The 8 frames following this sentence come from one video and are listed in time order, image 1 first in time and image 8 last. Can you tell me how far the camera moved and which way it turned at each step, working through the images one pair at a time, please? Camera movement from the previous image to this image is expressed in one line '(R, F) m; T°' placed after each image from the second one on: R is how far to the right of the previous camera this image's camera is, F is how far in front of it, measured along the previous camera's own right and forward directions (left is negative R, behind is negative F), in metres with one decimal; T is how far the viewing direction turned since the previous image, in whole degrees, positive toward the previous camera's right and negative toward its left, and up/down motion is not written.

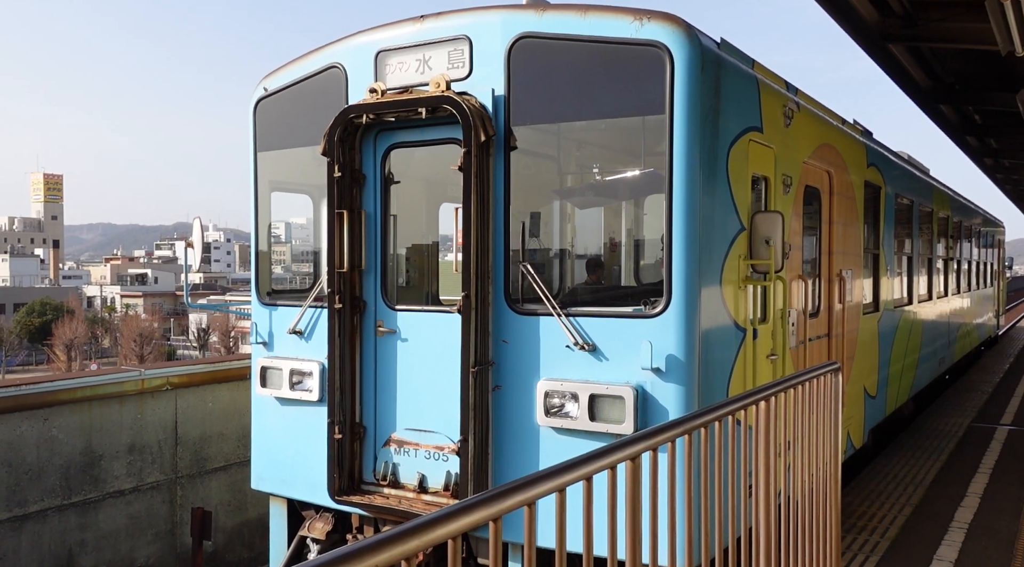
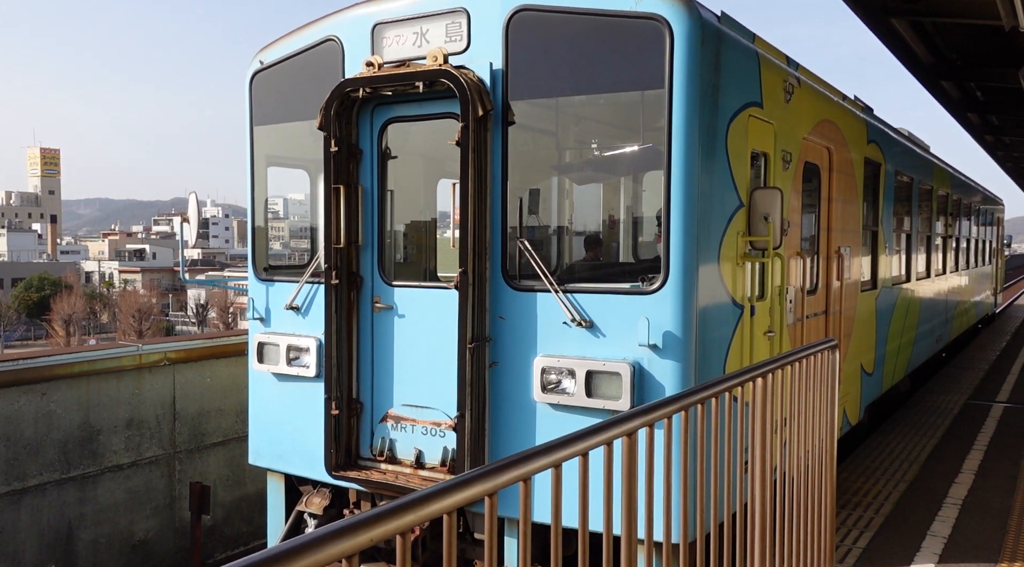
(0.0, 0.0) m; 0°
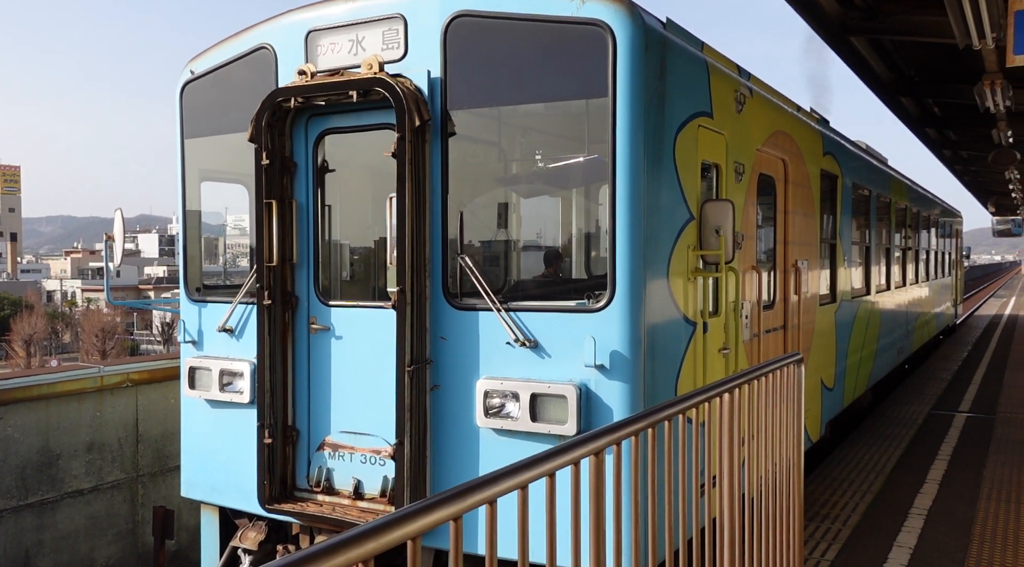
(+0.1, +0.2) m; +2°
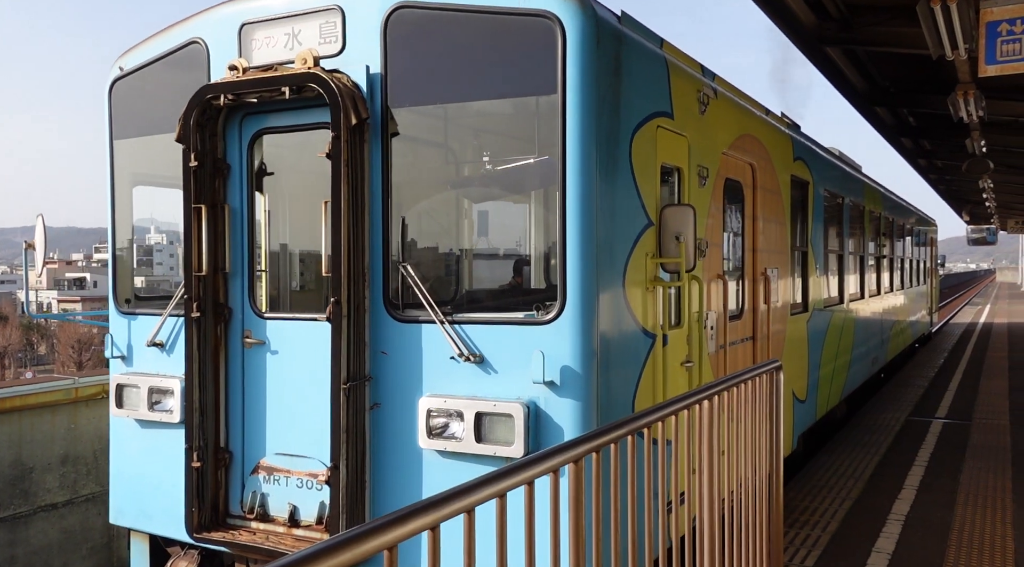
(+0.1, +0.3) m; +1°
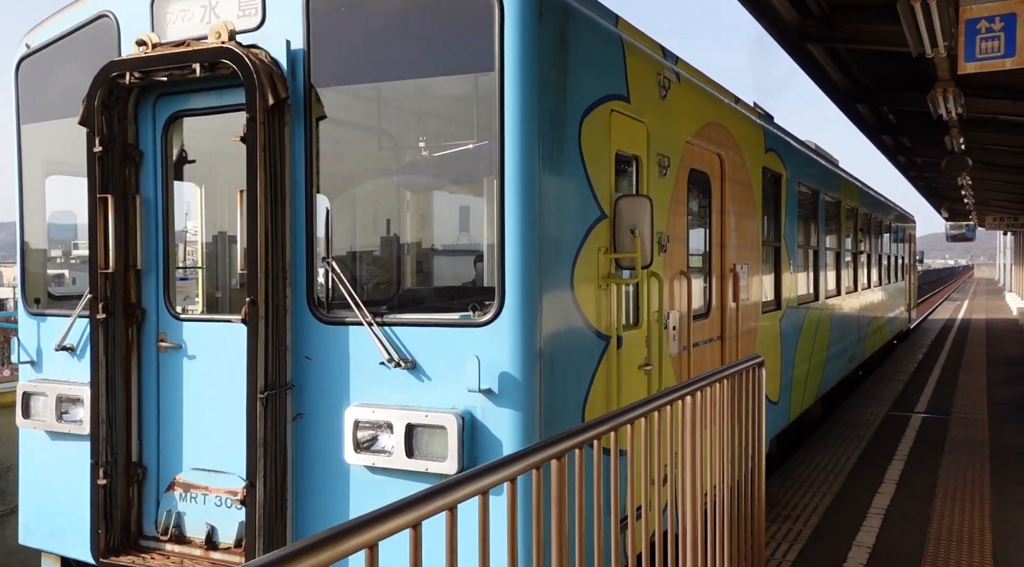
(+0.2, +0.3) m; +1°
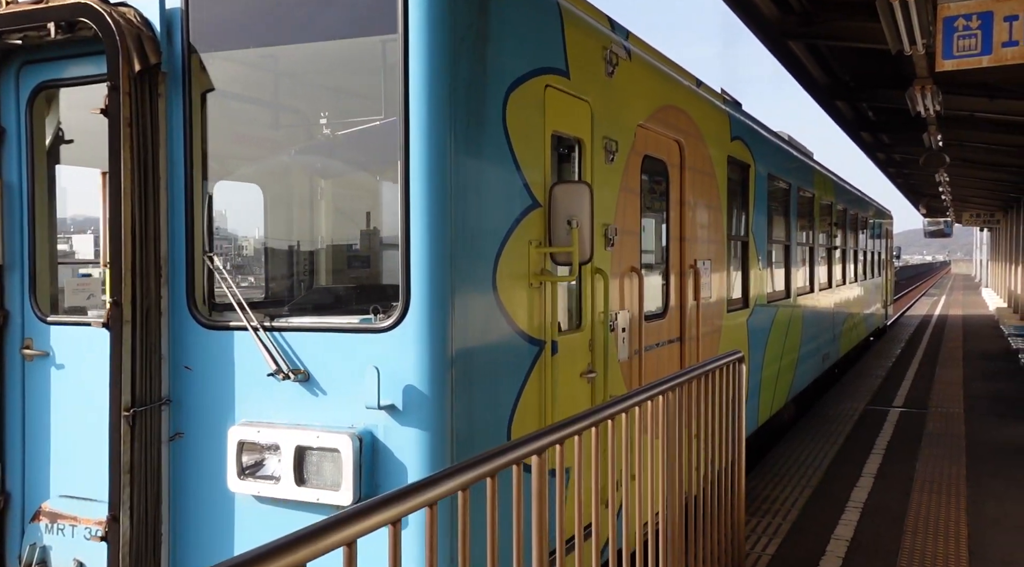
(+0.2, +0.5) m; +1°
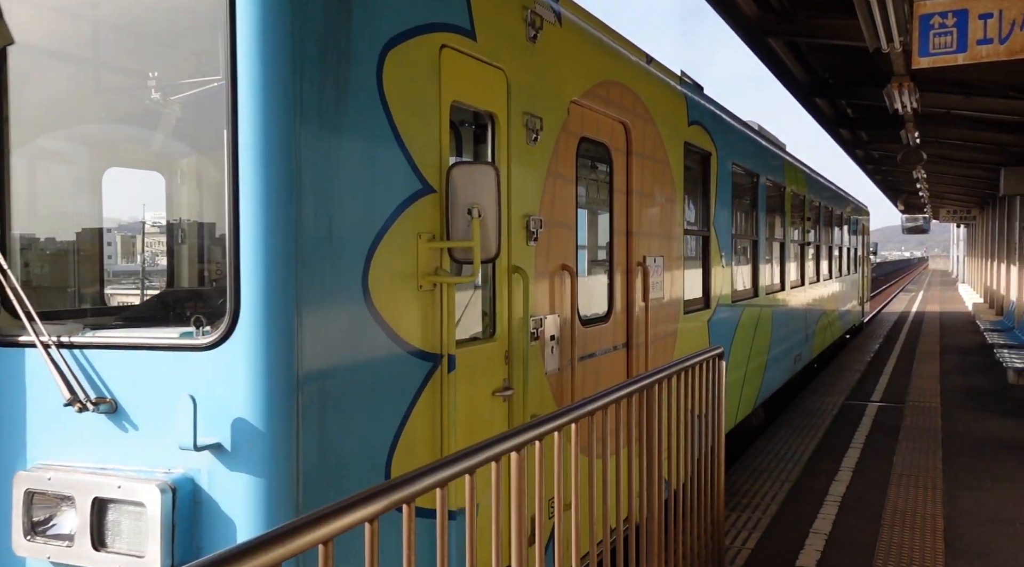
(+0.3, +0.6) m; +1°
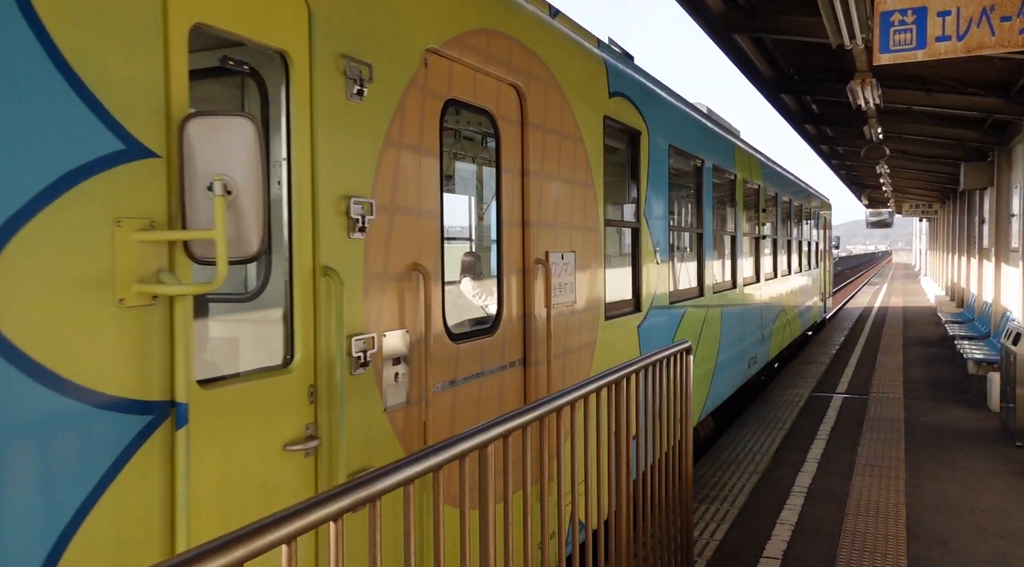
(+0.4, +0.9) m; +2°
